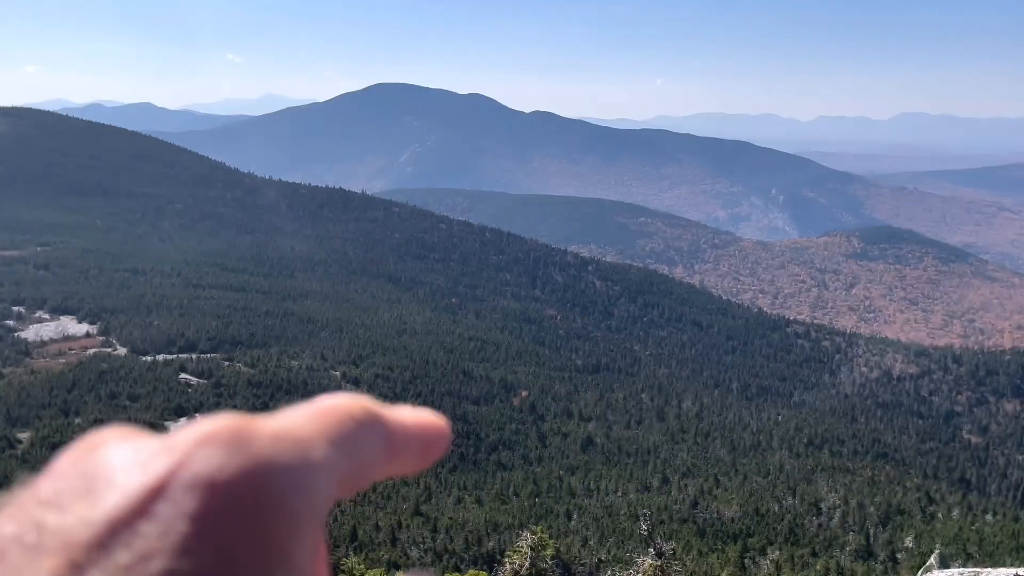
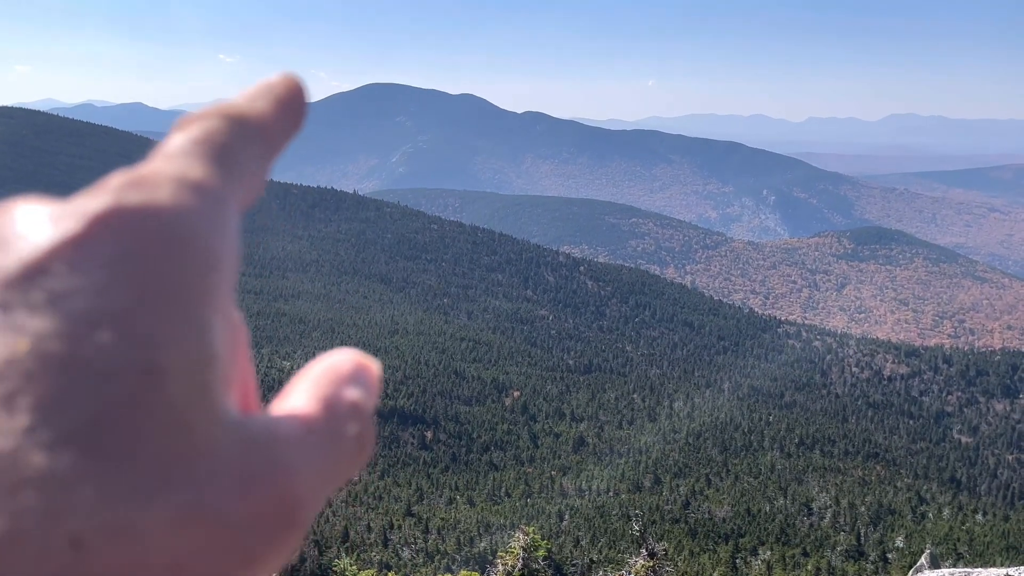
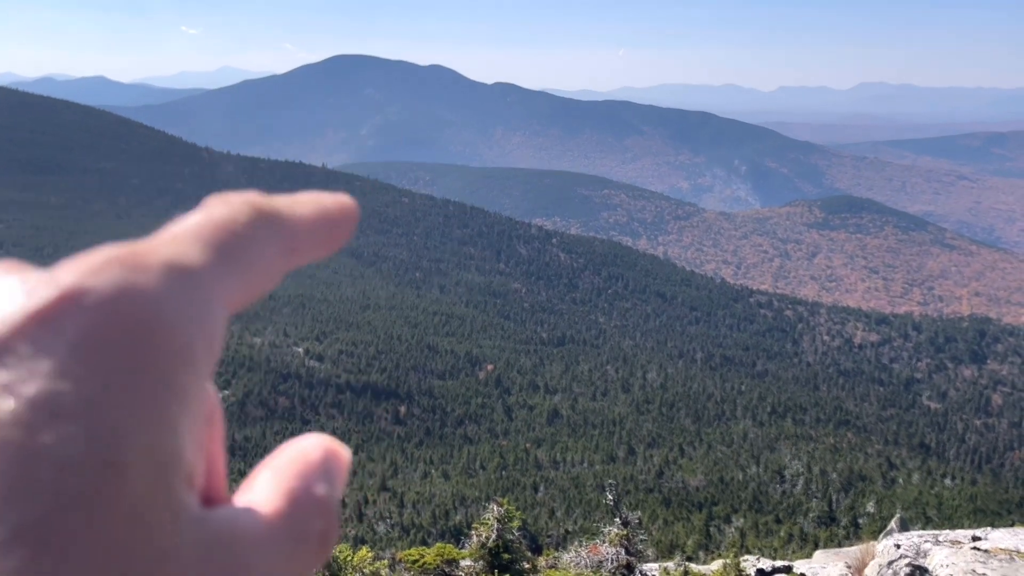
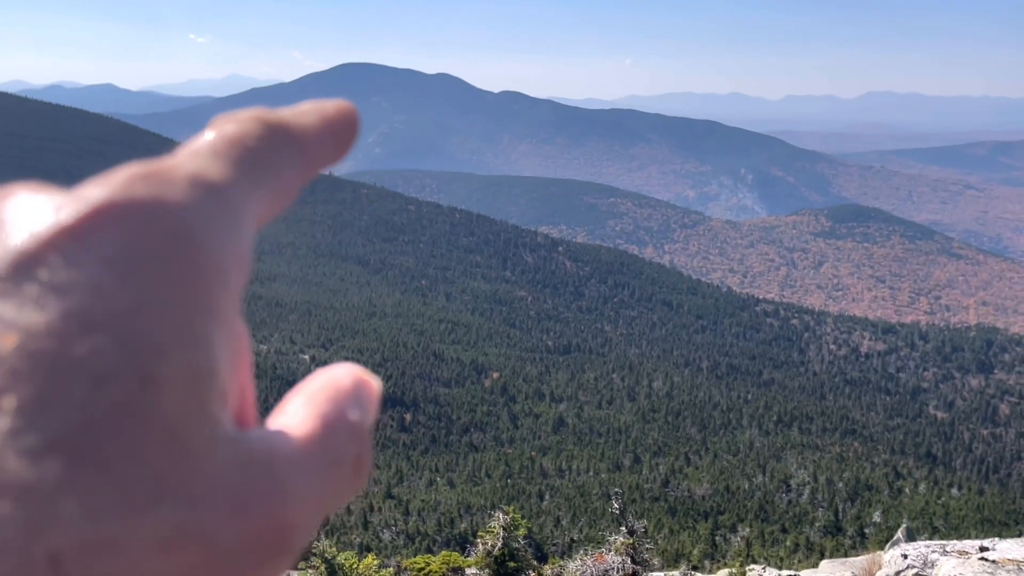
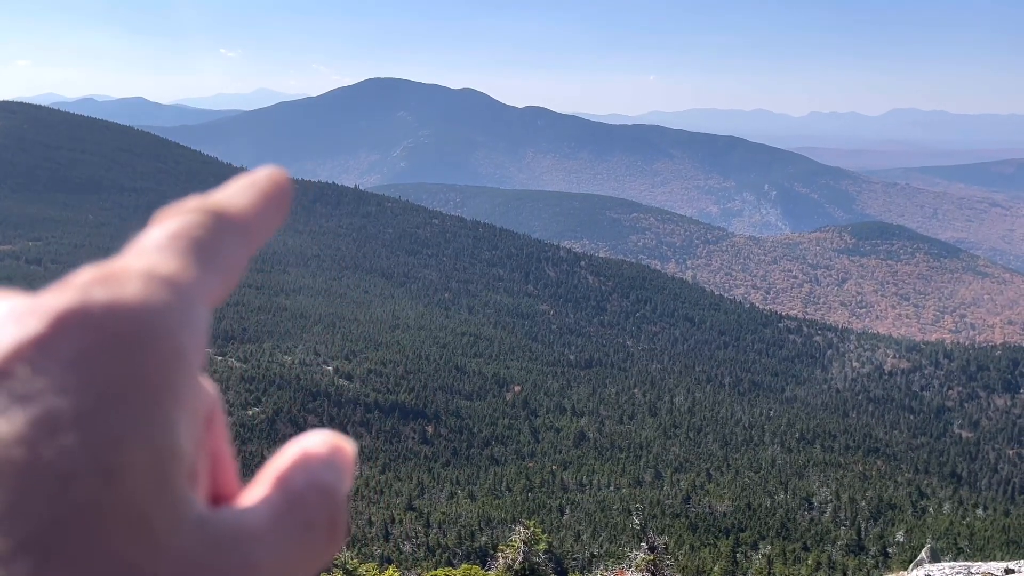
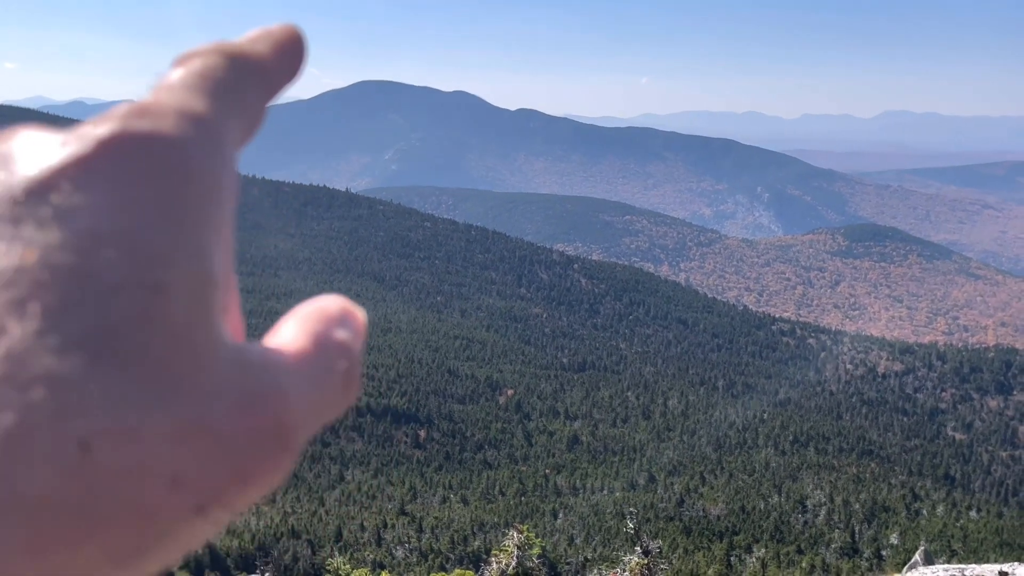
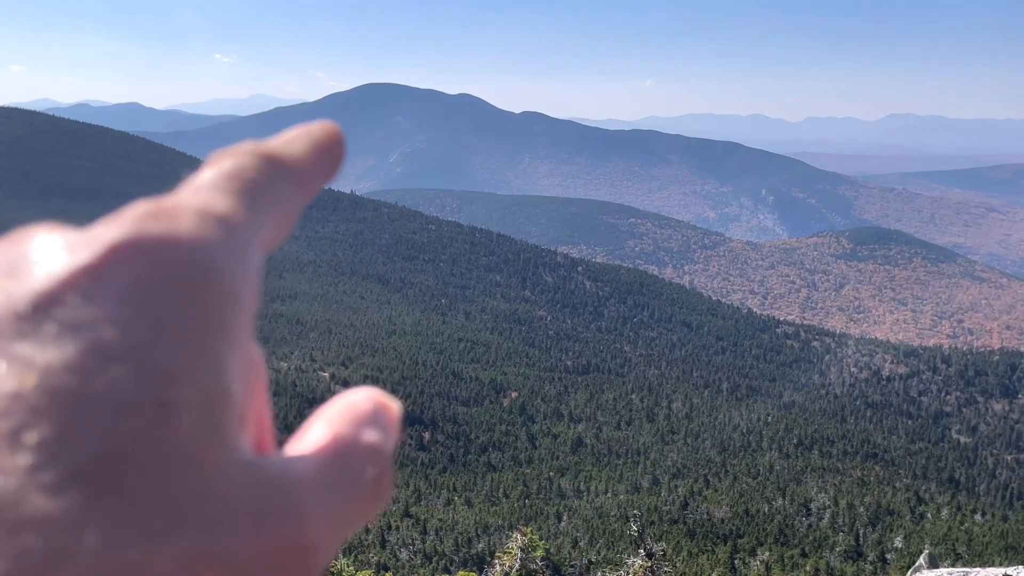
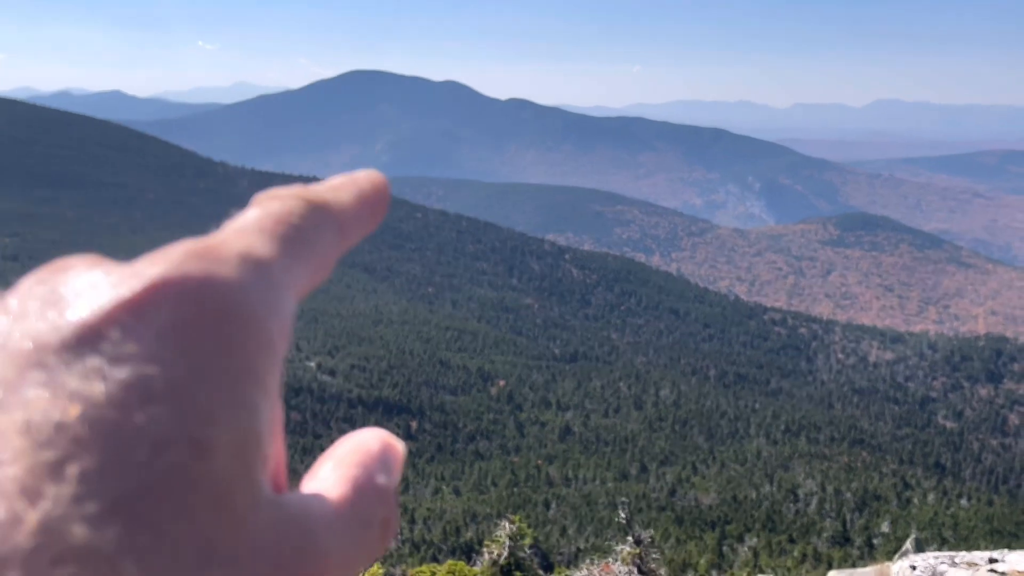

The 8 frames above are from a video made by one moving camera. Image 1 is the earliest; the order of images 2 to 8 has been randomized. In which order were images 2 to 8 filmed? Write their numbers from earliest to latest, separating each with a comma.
5, 2, 7, 6, 8, 4, 3
